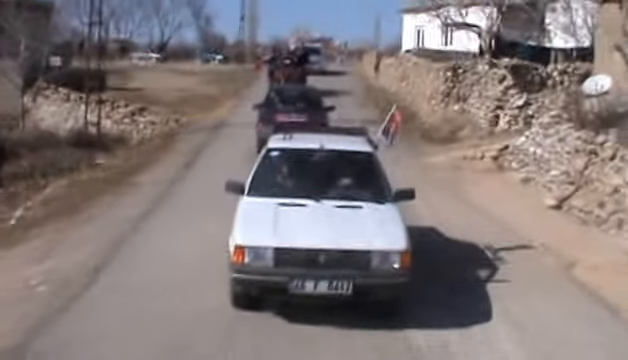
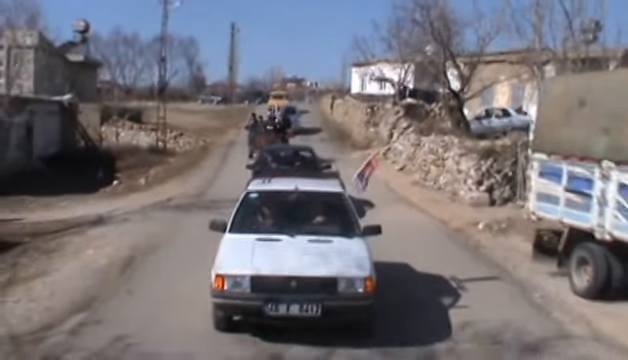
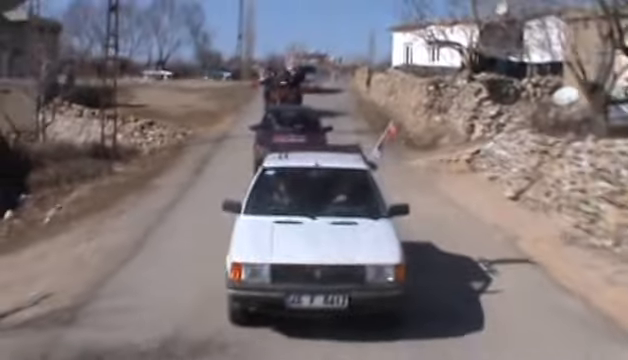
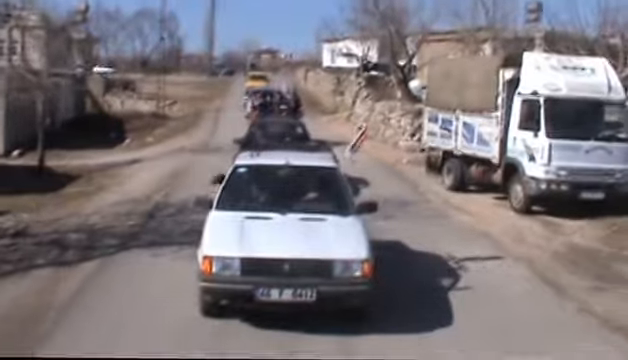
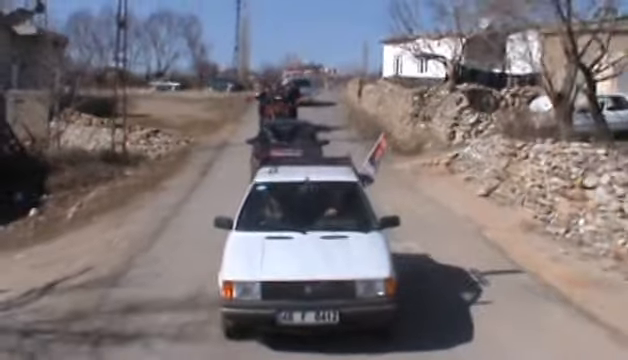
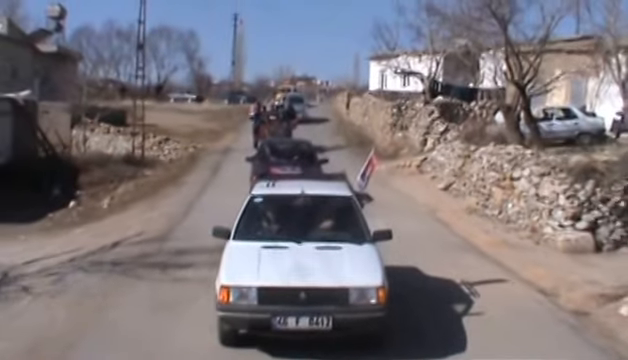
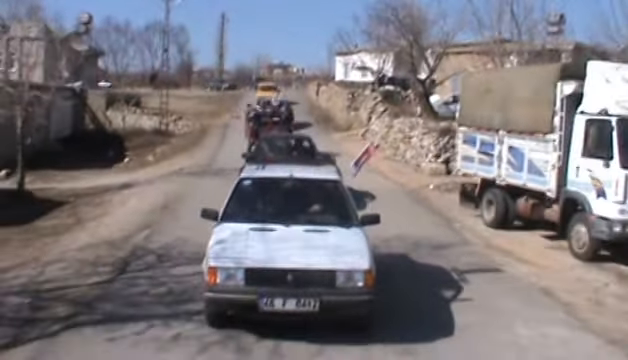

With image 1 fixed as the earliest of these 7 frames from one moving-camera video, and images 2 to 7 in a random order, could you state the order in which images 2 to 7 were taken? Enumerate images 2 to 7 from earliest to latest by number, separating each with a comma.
3, 5, 6, 2, 7, 4
